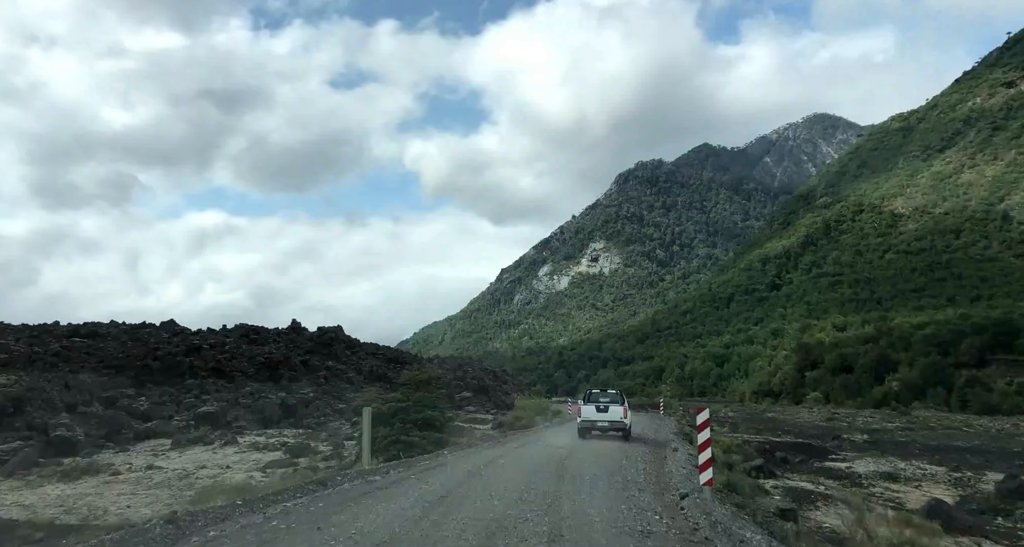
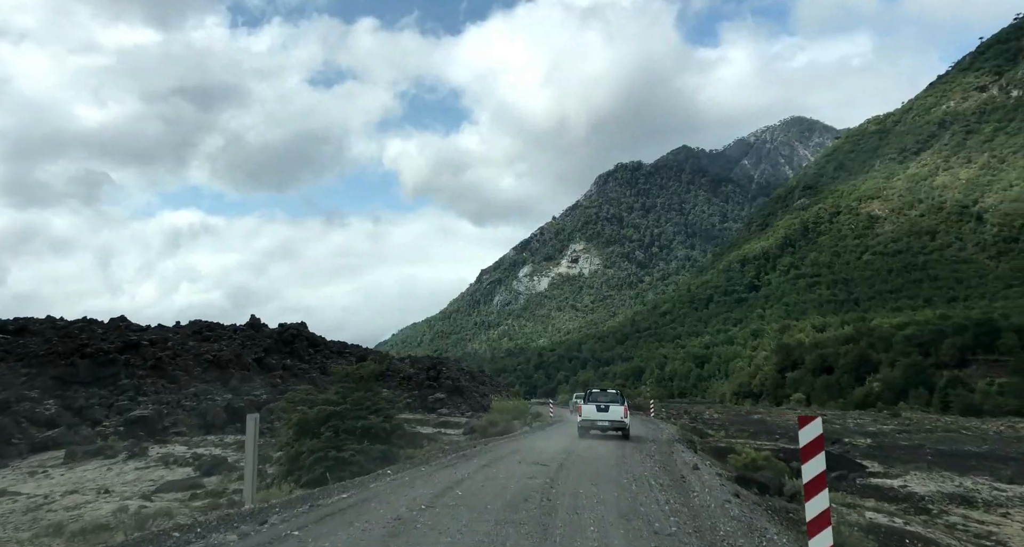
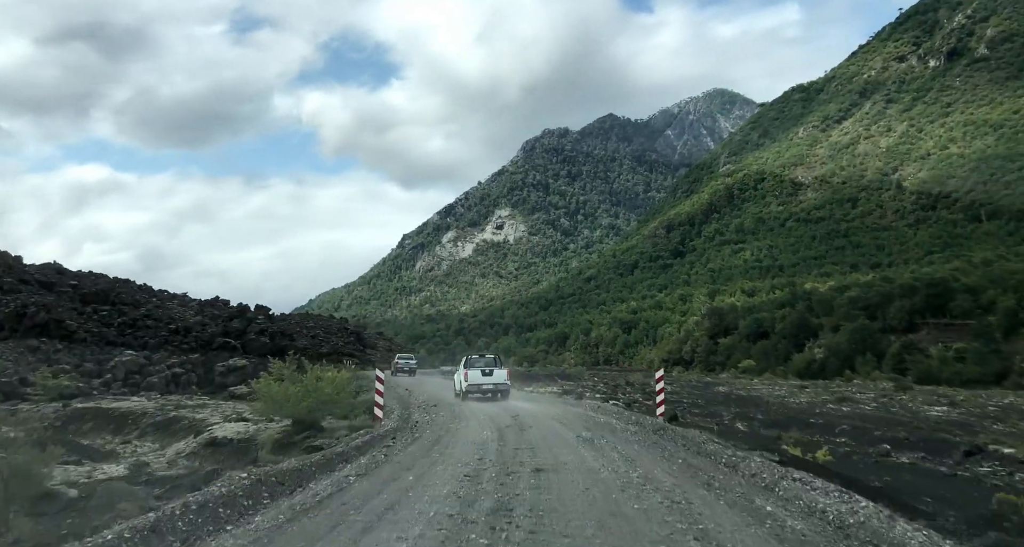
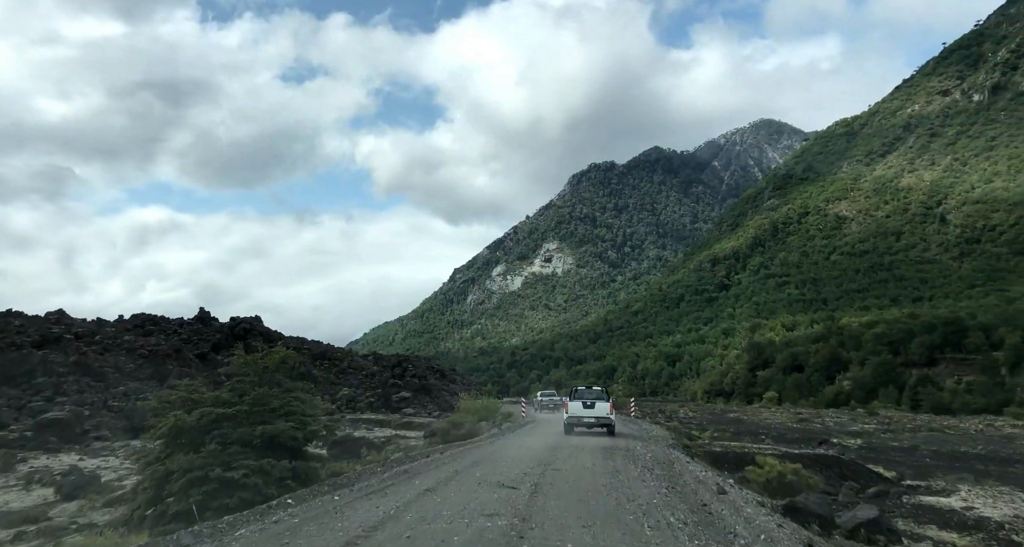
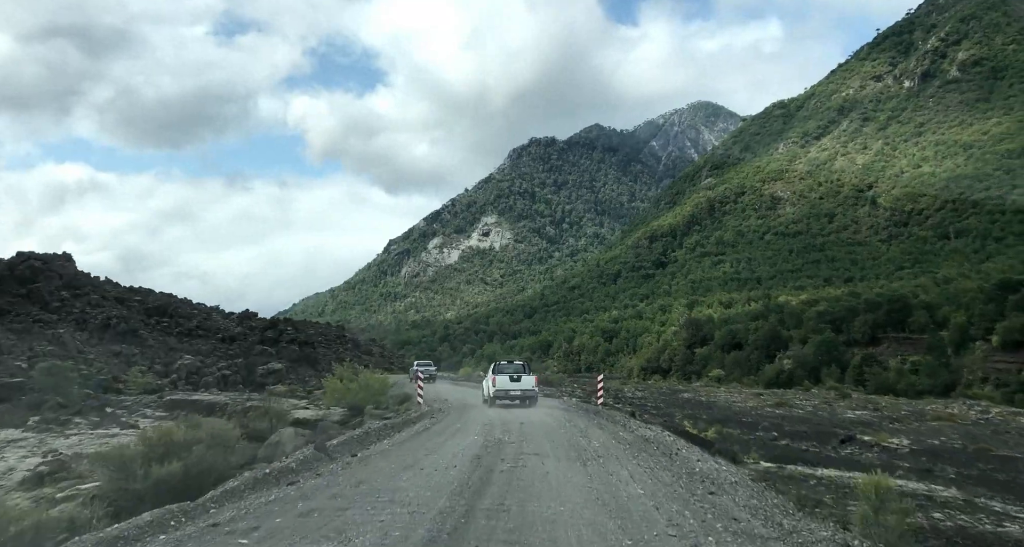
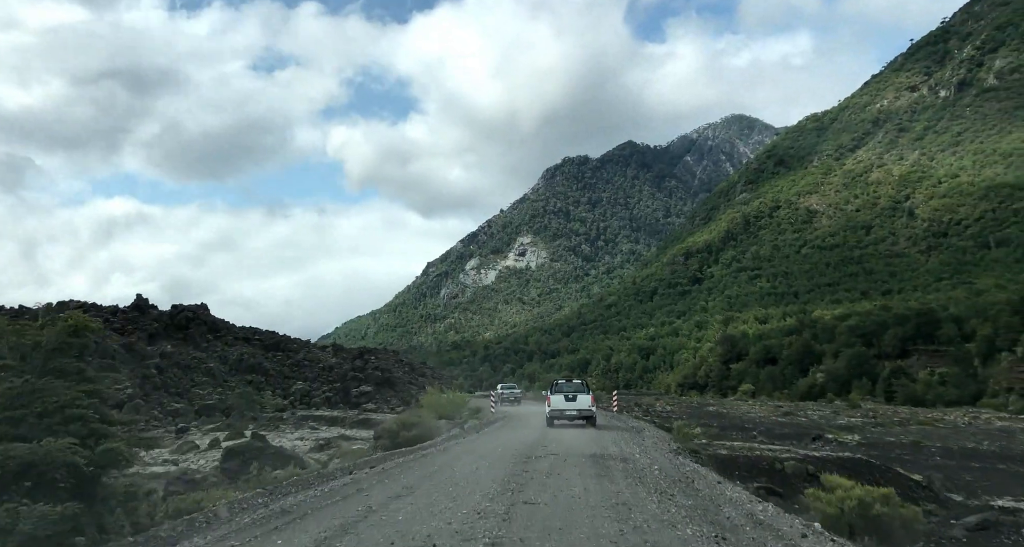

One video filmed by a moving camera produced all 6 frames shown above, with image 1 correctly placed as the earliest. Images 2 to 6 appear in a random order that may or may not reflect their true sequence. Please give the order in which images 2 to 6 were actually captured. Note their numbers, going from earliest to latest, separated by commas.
2, 4, 6, 5, 3
